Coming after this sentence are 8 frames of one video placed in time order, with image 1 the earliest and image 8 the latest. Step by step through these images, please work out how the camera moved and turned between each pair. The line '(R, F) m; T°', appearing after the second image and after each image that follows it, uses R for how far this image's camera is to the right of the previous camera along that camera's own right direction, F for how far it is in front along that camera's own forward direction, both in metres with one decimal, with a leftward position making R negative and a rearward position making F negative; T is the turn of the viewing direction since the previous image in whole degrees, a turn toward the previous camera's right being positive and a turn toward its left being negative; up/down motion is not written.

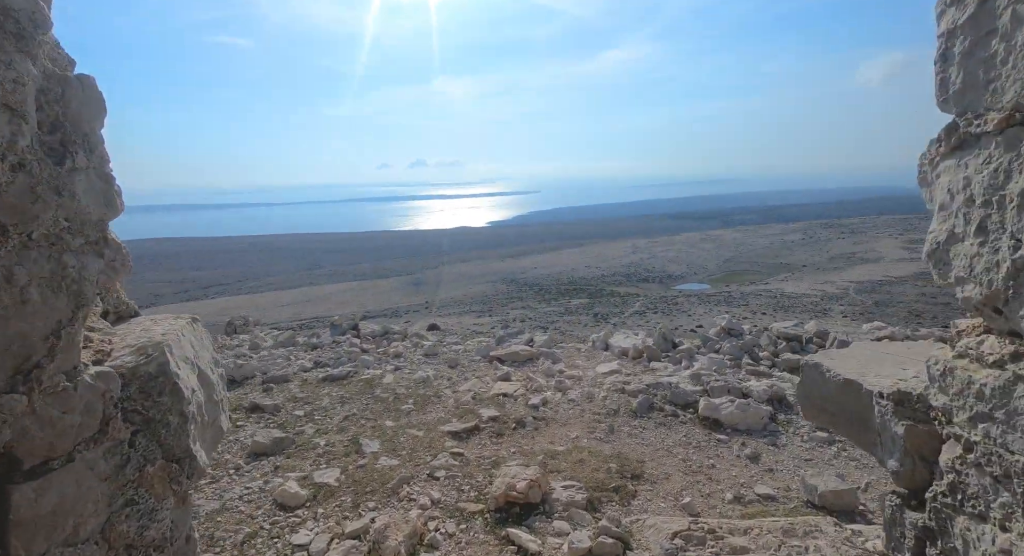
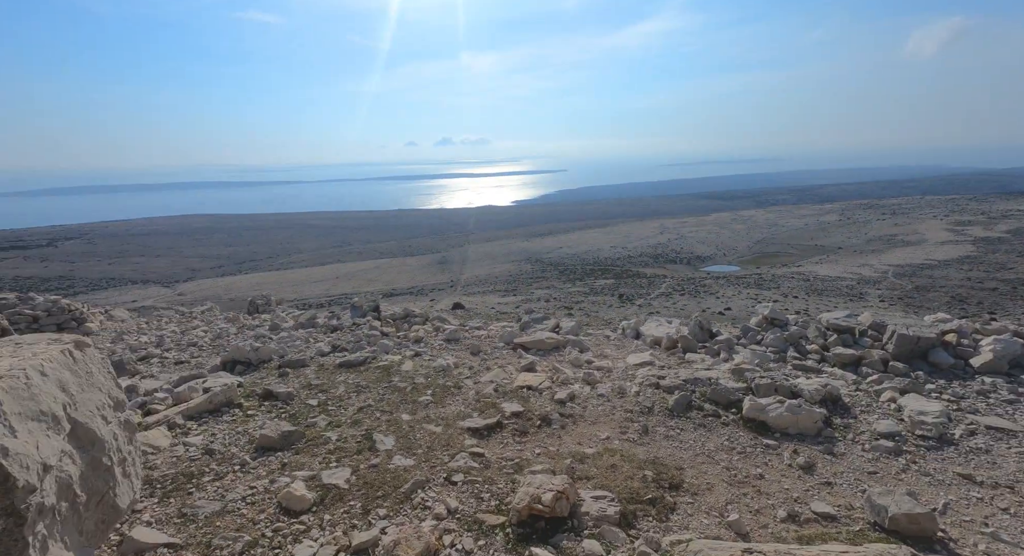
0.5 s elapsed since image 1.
(0.0, +0.4) m; -3°
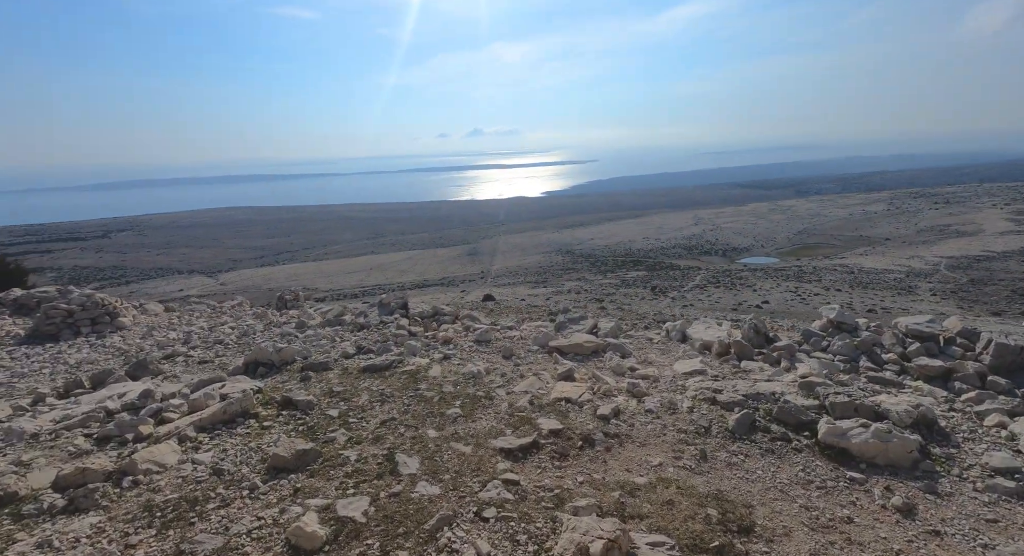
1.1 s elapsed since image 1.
(-0.1, +0.5) m; -3°
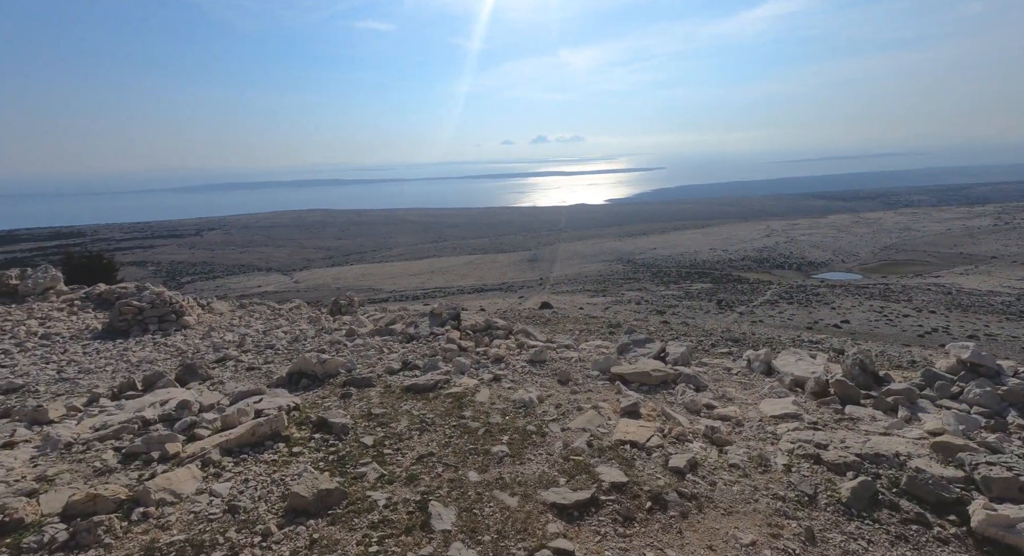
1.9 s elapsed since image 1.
(0.0, +0.6) m; -7°
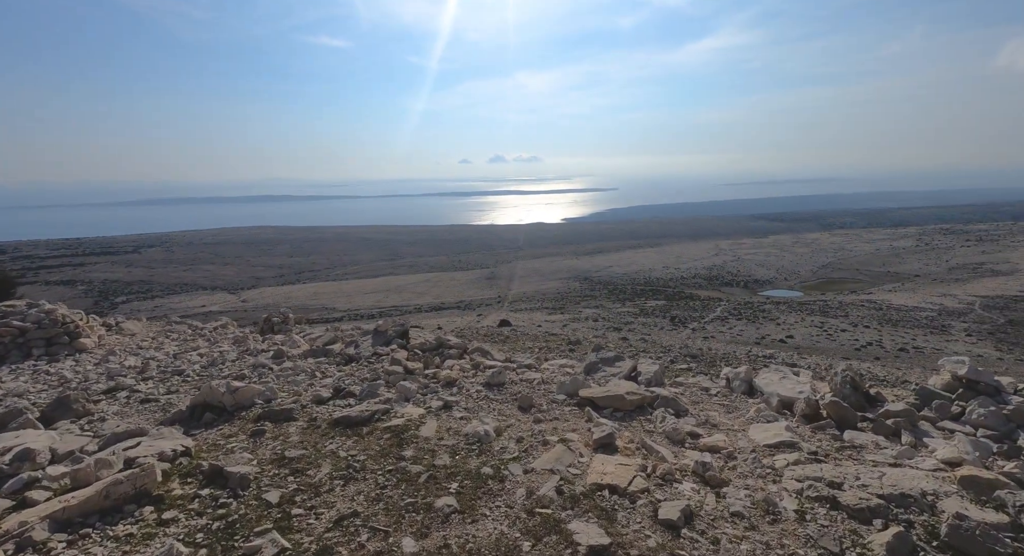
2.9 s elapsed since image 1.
(0.0, +0.8) m; +5°
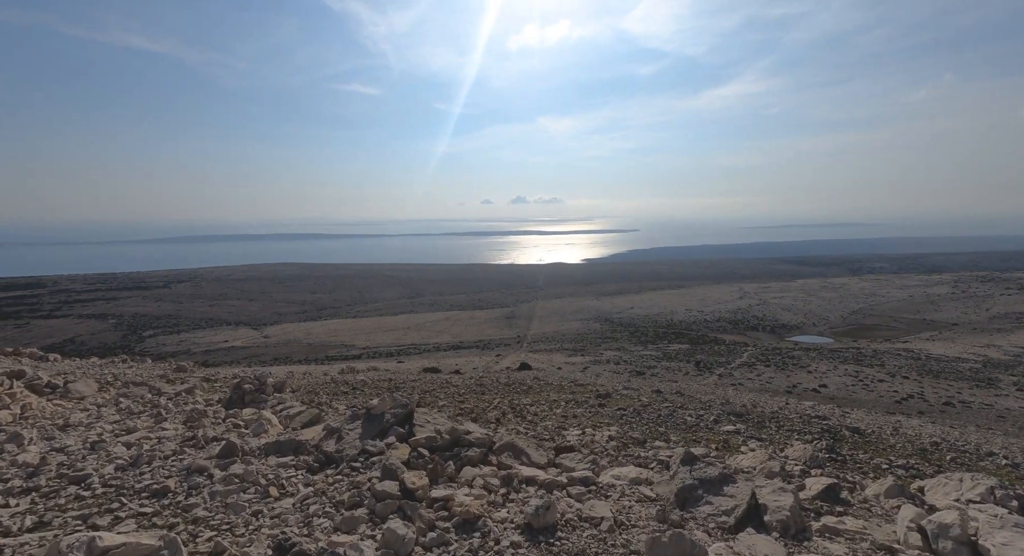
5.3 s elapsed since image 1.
(-0.3, +2.0) m; -2°
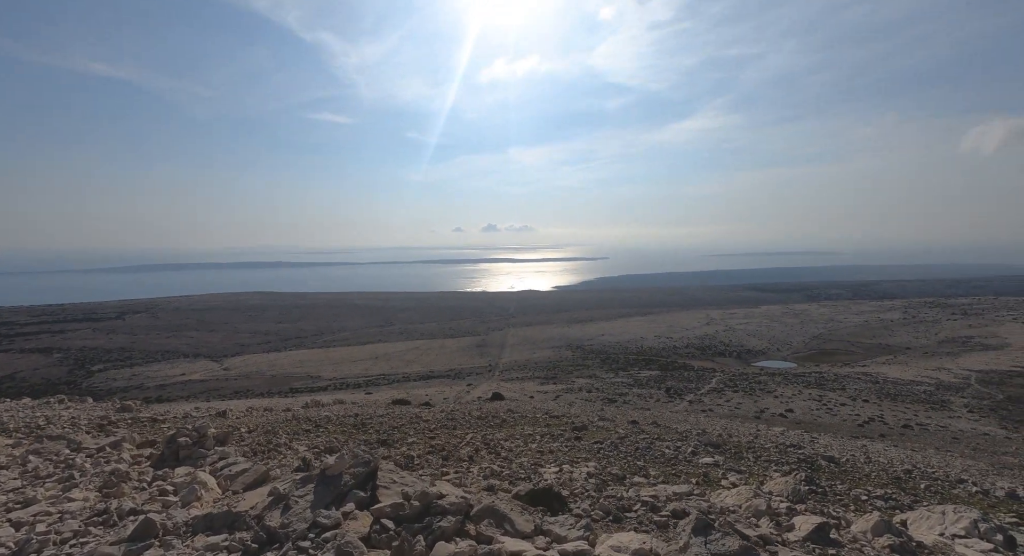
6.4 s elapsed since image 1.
(-0.7, -0.7) m; +3°
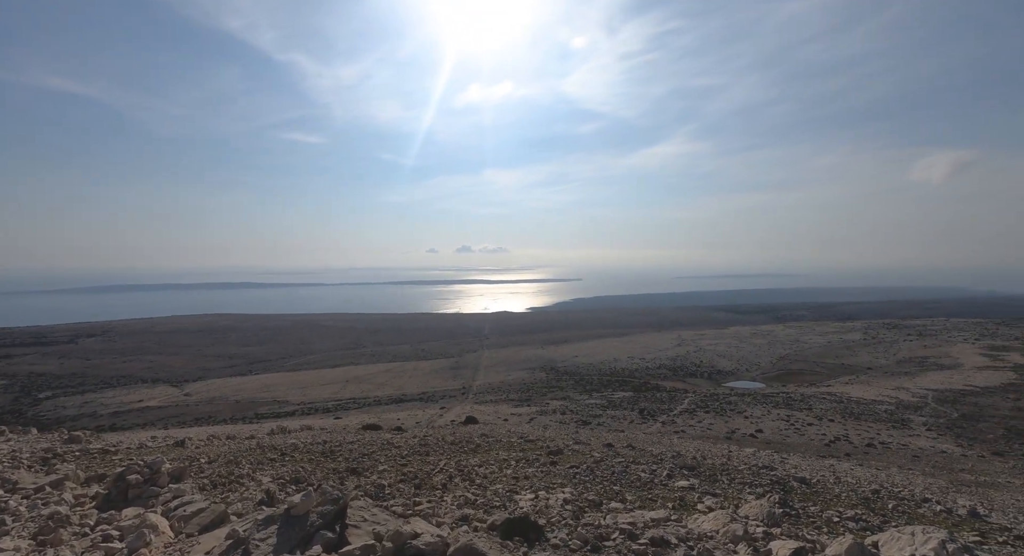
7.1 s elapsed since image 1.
(-0.1, +0.4) m; +3°
